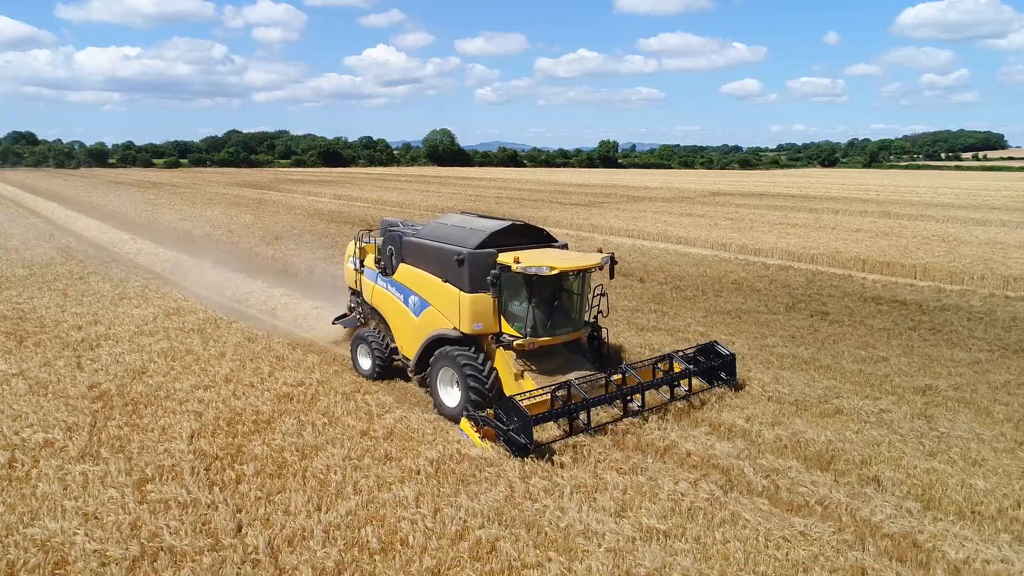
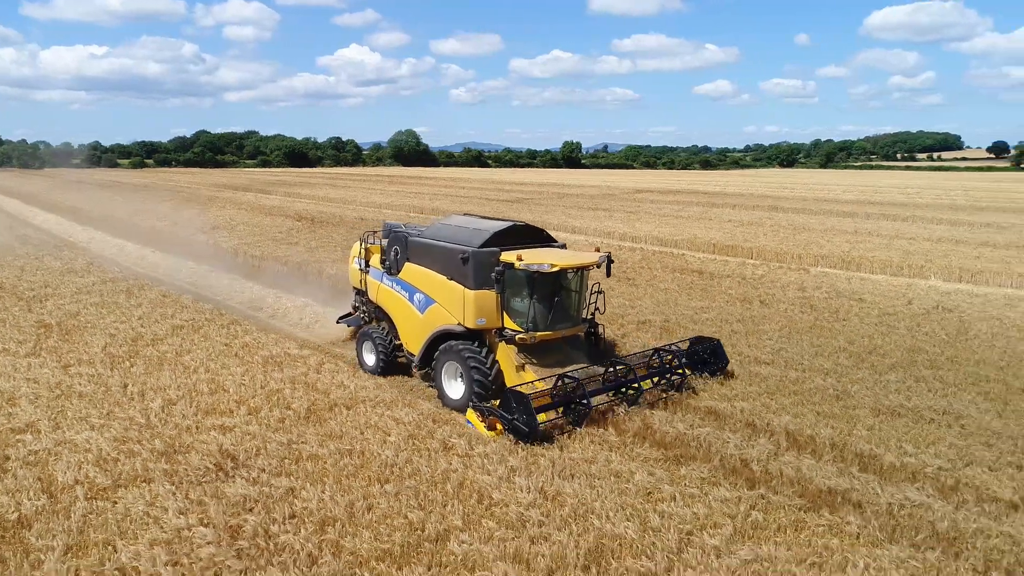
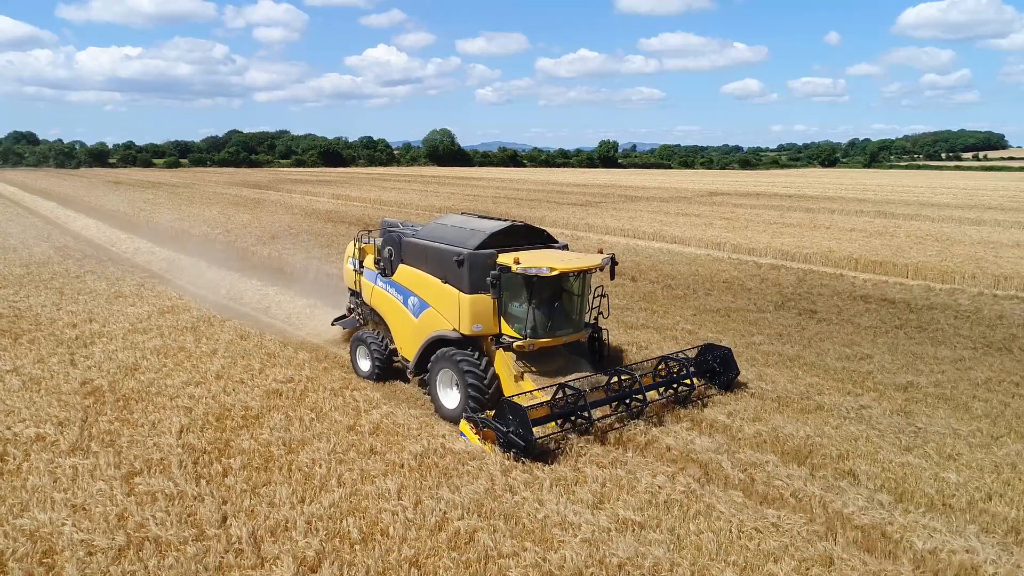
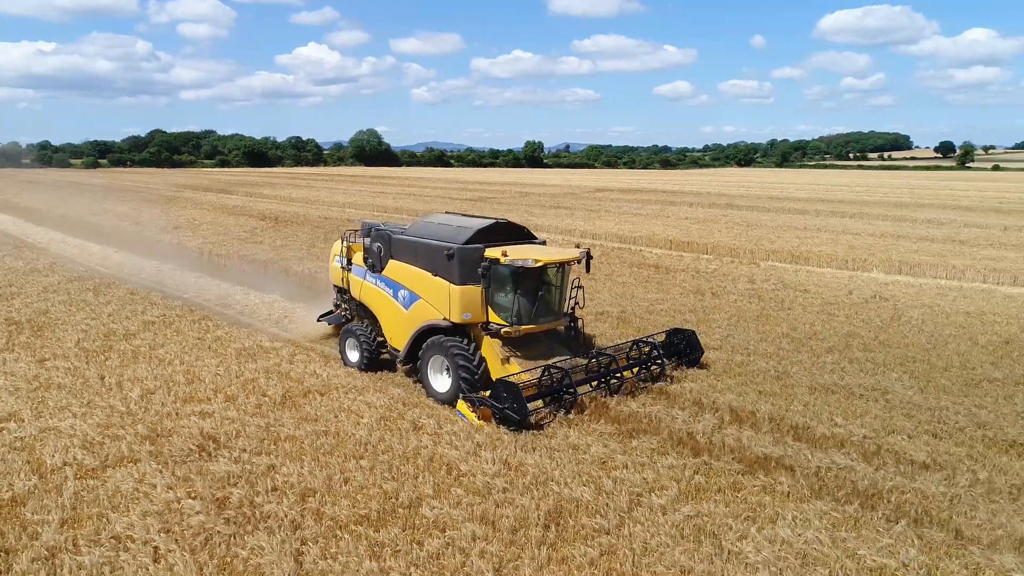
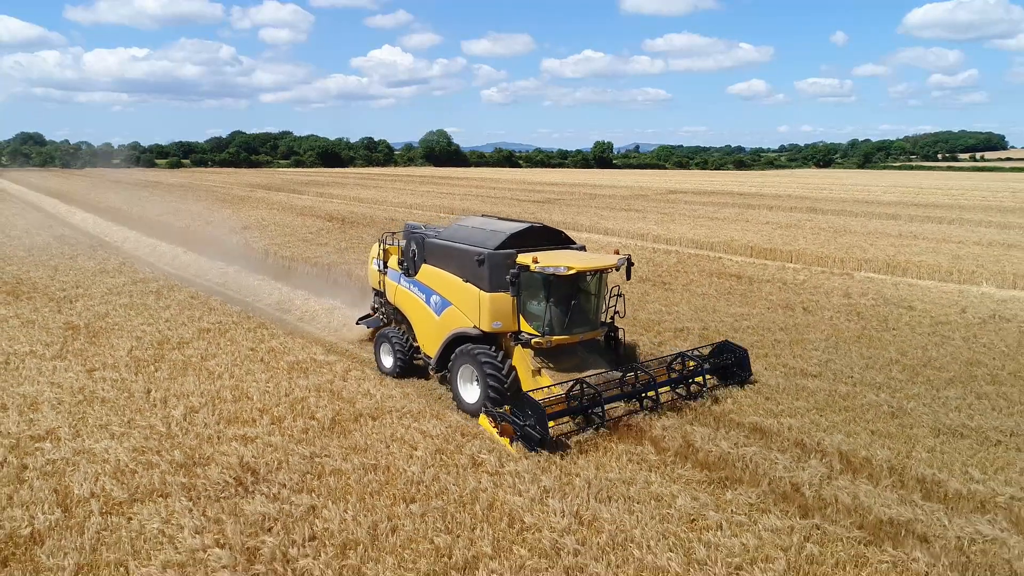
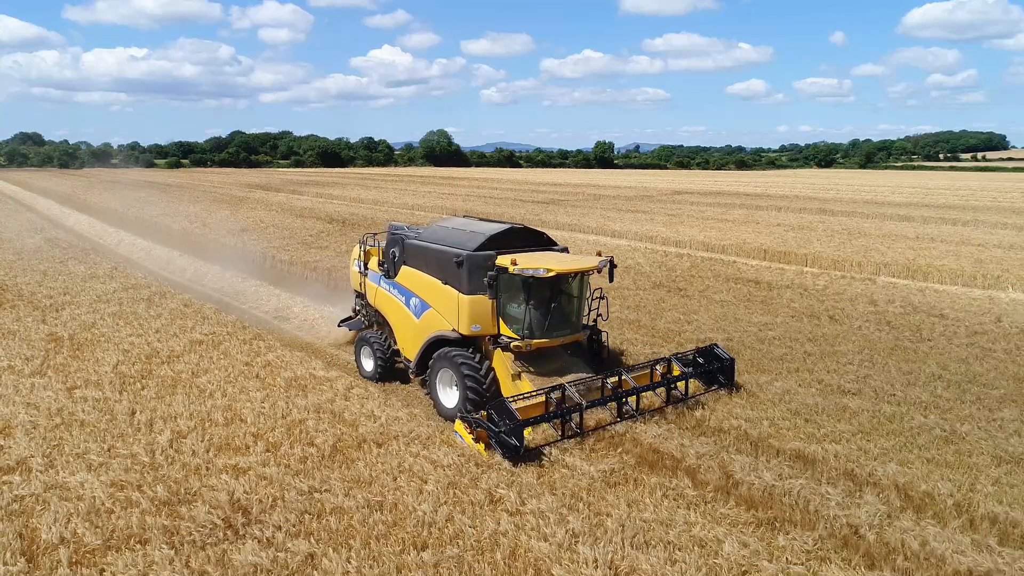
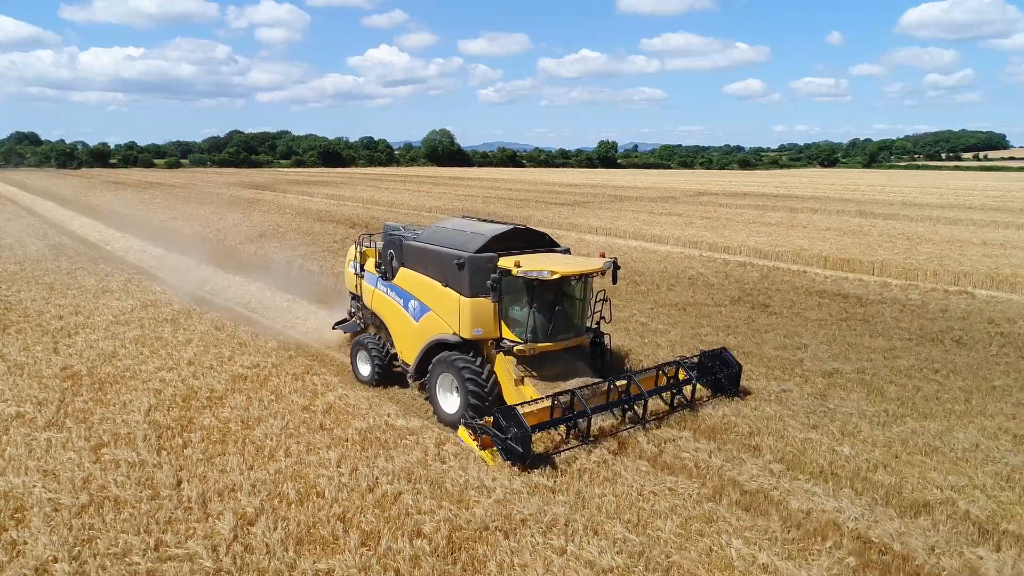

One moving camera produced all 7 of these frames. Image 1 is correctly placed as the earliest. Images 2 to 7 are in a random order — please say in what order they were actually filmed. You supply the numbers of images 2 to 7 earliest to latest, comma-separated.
3, 7, 6, 5, 2, 4
